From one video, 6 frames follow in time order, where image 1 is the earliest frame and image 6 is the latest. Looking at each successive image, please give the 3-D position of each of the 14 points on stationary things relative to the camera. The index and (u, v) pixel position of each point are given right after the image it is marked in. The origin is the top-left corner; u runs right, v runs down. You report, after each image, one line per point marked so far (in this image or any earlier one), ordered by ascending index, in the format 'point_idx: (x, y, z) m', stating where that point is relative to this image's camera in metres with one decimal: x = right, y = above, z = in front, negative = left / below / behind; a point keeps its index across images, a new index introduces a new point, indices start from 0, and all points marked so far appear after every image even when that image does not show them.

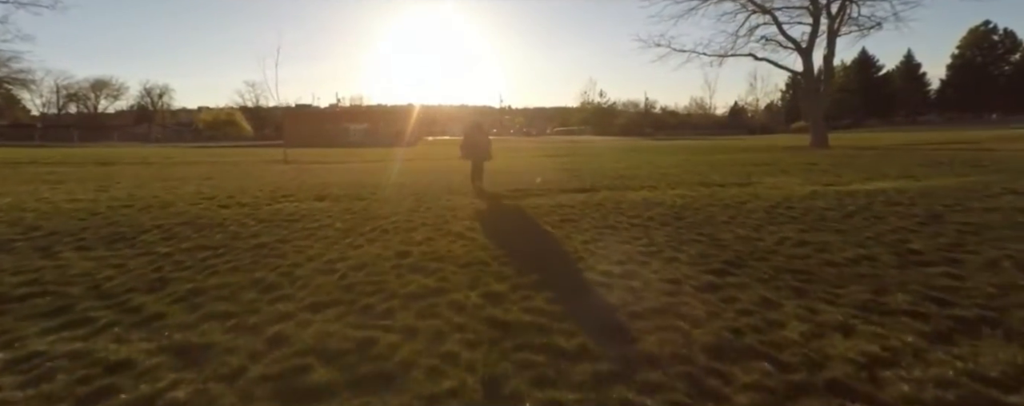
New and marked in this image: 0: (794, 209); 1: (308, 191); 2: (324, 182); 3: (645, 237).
0: (+3.9, -0.1, +6.5) m
1: (-4.3, +0.3, +10.0) m
2: (-4.9, +0.5, +12.2) m
3: (+1.5, -0.4, +5.2) m
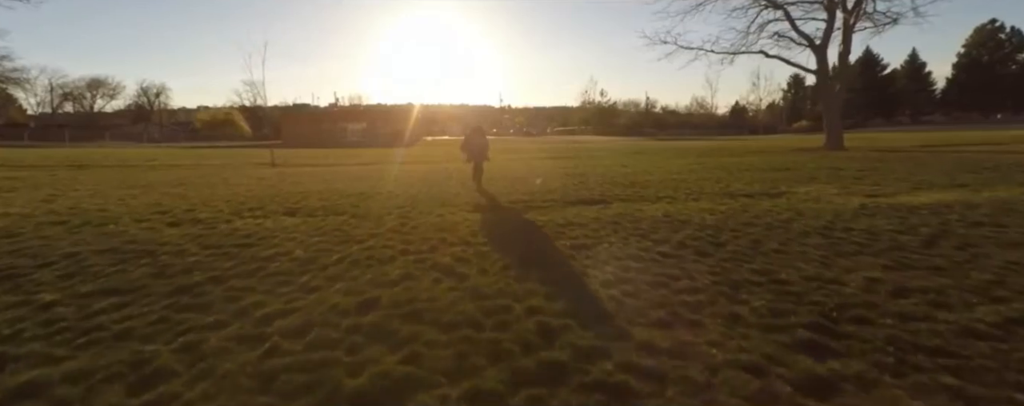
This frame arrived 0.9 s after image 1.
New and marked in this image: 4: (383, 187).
0: (+3.9, -0.3, +5.3) m
1: (-4.3, 0.0, +8.9) m
2: (-4.9, +0.3, +11.1) m
3: (+1.5, -0.6, +4.1) m
4: (-3.4, +0.4, +12.6) m
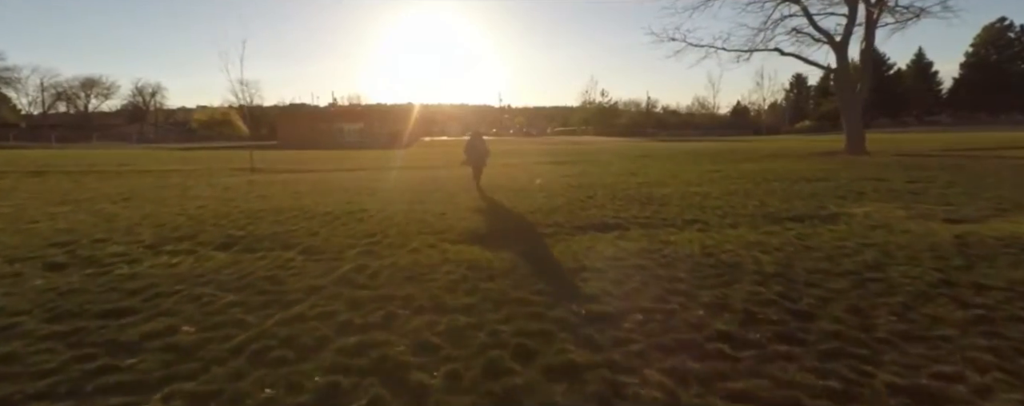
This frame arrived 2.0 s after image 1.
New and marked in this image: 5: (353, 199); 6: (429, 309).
0: (+3.8, -0.7, +3.7) m
1: (-4.4, -0.4, +7.2) m
2: (-5.0, -0.1, +9.5) m
3: (+1.4, -1.0, +2.5) m
4: (-3.5, +0.1, +11.0) m
5: (-3.7, +0.1, +11.0) m
6: (-0.7, -0.9, +3.8) m
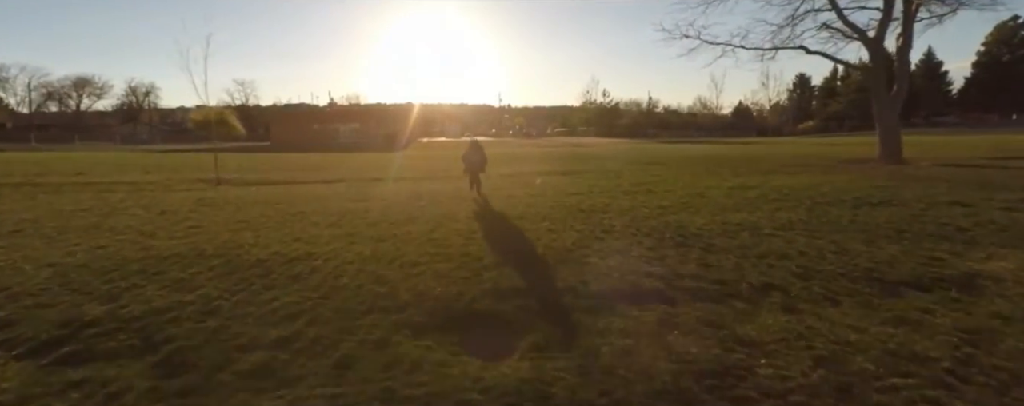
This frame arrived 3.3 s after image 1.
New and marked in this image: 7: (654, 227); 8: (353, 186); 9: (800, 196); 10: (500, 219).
0: (+3.8, -1.3, +1.5) m
1: (-4.5, -1.0, +5.0) m
2: (-5.0, -0.7, +7.3) m
3: (+1.3, -1.6, +0.2) m
4: (-3.5, -0.5, +8.8) m
5: (-3.8, -0.5, +8.8) m
6: (-0.8, -1.5, +1.6) m
7: (+2.7, -0.4, +8.8) m
8: (-6.0, +0.6, +17.6) m
9: (+7.2, +0.2, +11.7) m
10: (-0.3, -0.4, +10.4) m
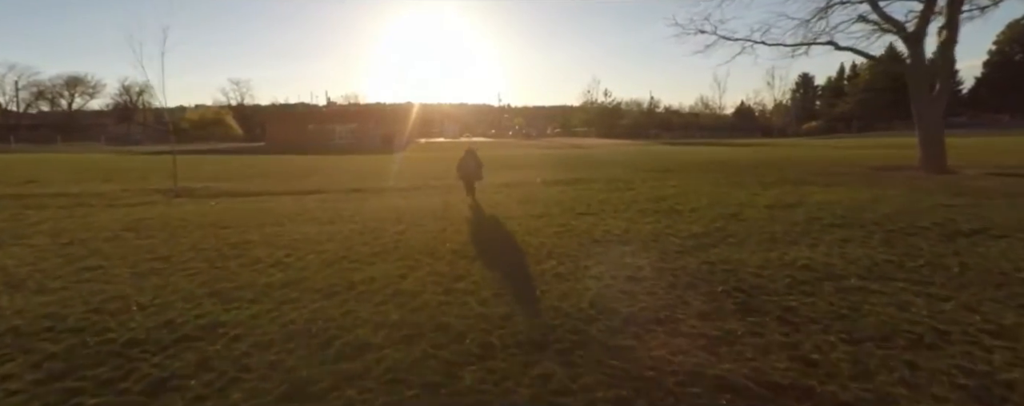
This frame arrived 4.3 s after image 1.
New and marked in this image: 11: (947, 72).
0: (+3.7, -1.8, -0.6) m
1: (-4.5, -1.5, +2.9) m
2: (-5.1, -1.2, +5.1) m
3: (+1.3, -2.1, -1.9) m
4: (-3.6, -1.0, +6.6) m
5: (-3.9, -1.0, +6.7) m
6: (-0.8, -2.0, -0.6) m
7: (+2.7, -0.9, +6.7) m
8: (-6.0, +0.1, +15.5) m
9: (+7.2, -0.3, +9.6) m
10: (-0.3, -0.9, +8.2) m
11: (+17.4, +5.3, +18.8) m
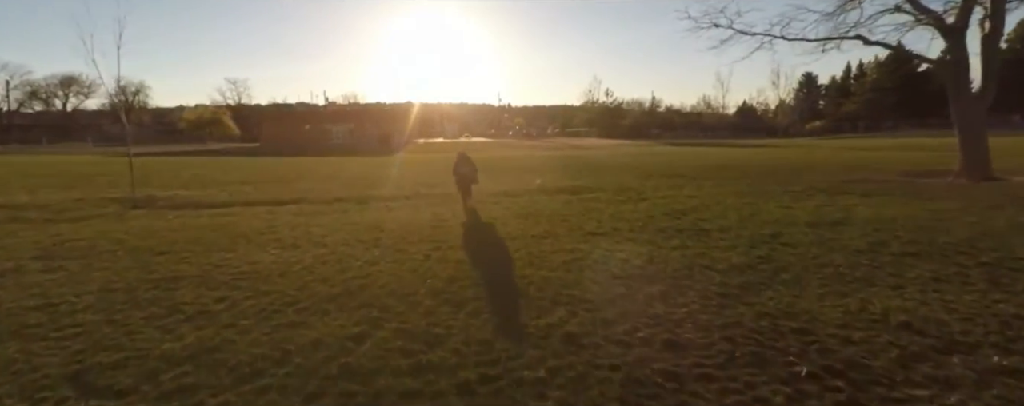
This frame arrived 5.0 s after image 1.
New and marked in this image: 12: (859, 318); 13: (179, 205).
0: (+3.6, -2.2, -2.4) m
1: (-4.6, -1.9, +1.1) m
2: (-5.1, -1.6, +3.3) m
3: (+1.2, -2.5, -3.7) m
4: (-3.6, -1.4, +4.8) m
5: (-3.9, -1.4, +4.9) m
6: (-0.9, -2.4, -2.4) m
7: (+2.6, -1.3, +4.9) m
8: (-6.1, -0.2, +13.7) m
9: (+7.1, -0.7, +7.8) m
10: (-0.4, -1.3, +6.4) m
11: (+17.4, +4.9, +17.0) m
12: (+3.9, -1.2, +5.3) m
13: (-10.9, 0.0, +15.2) m
